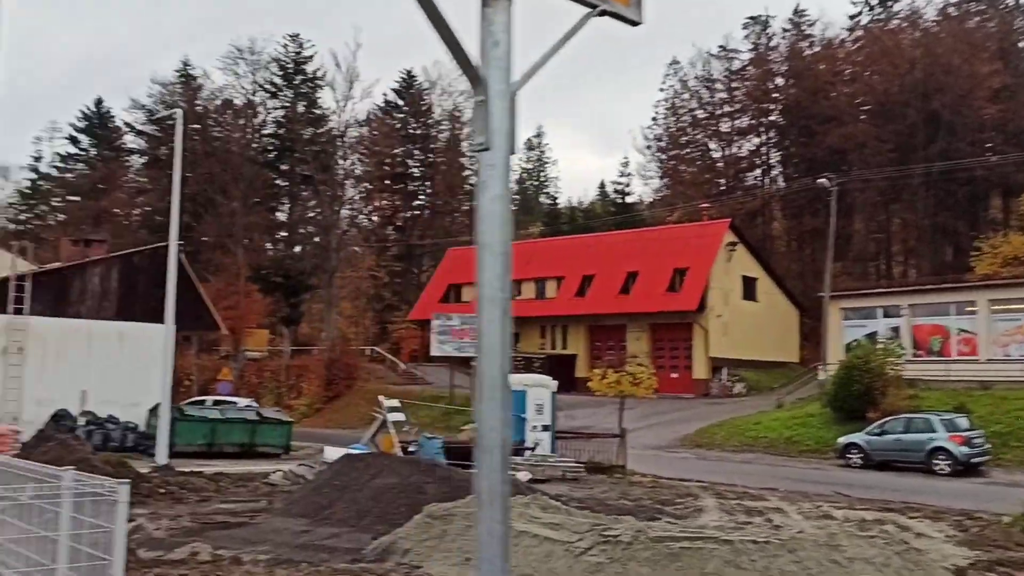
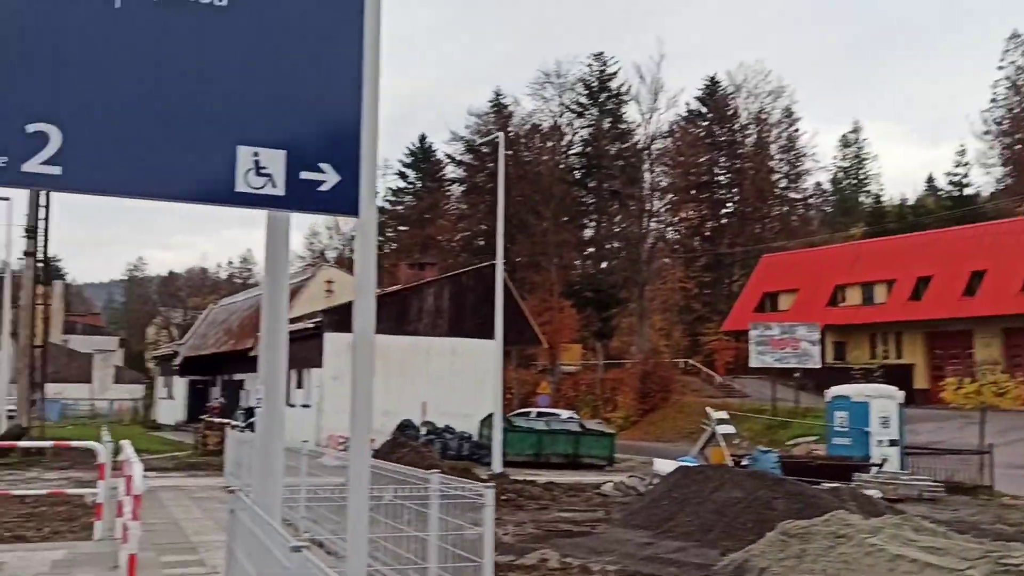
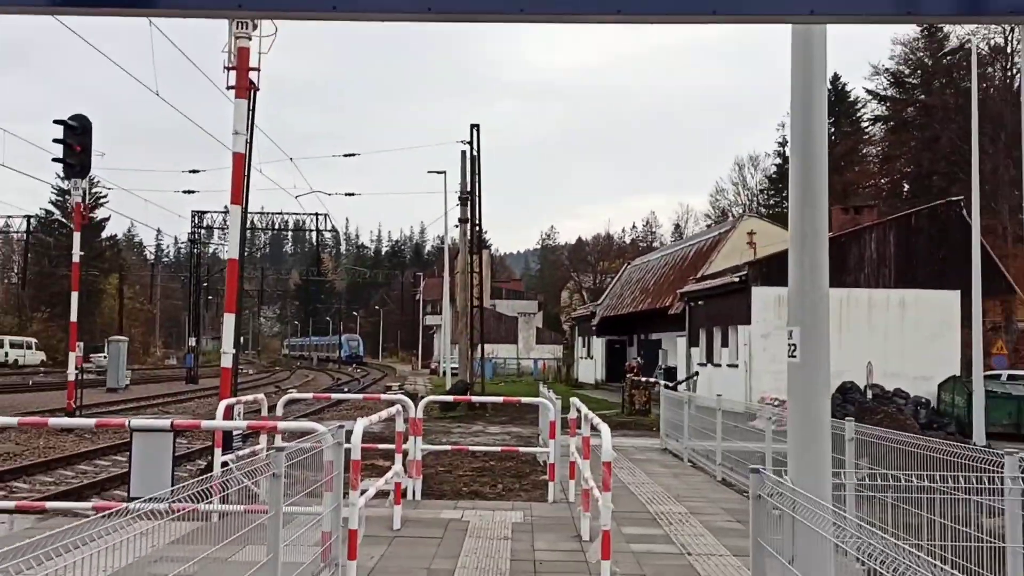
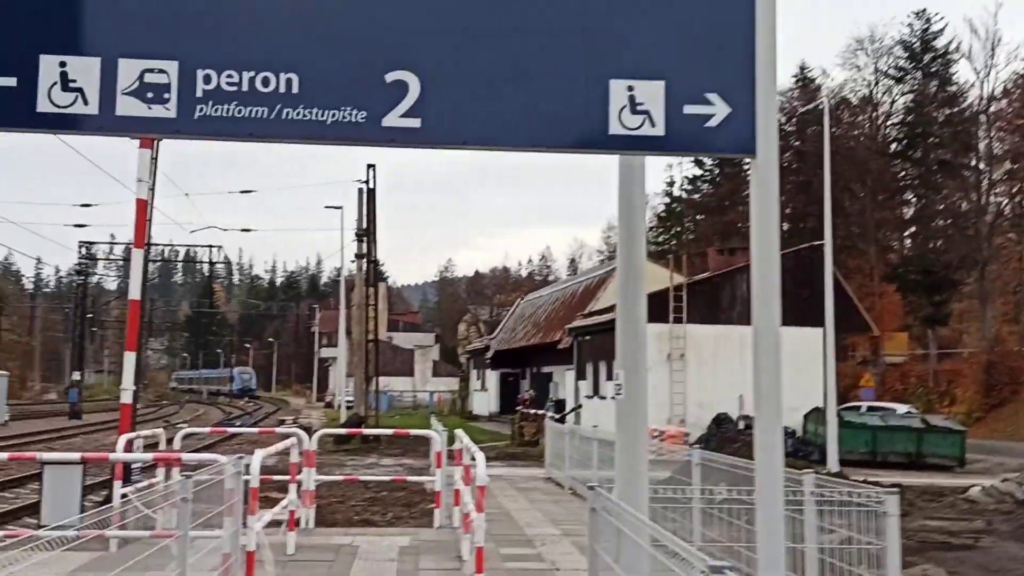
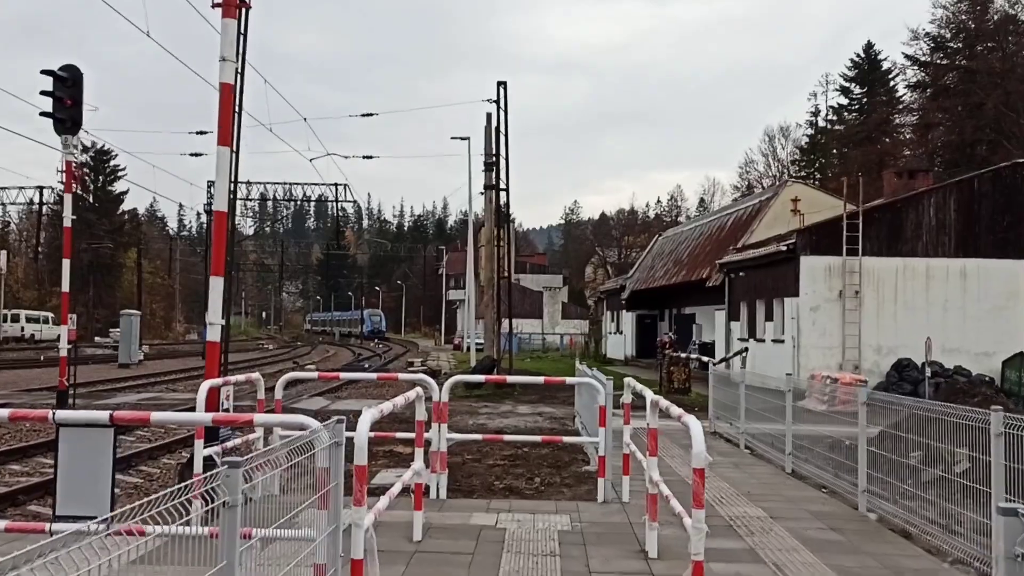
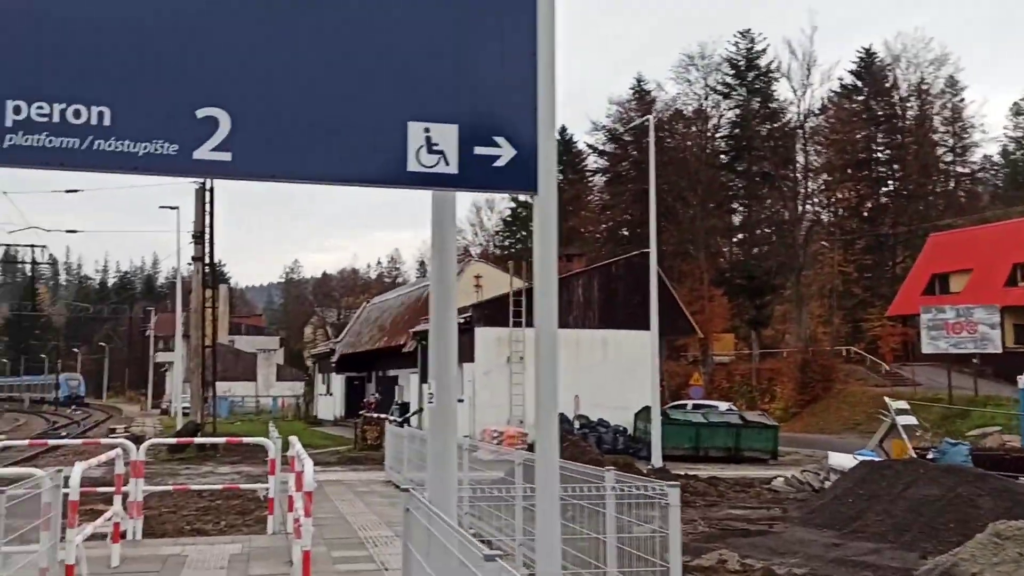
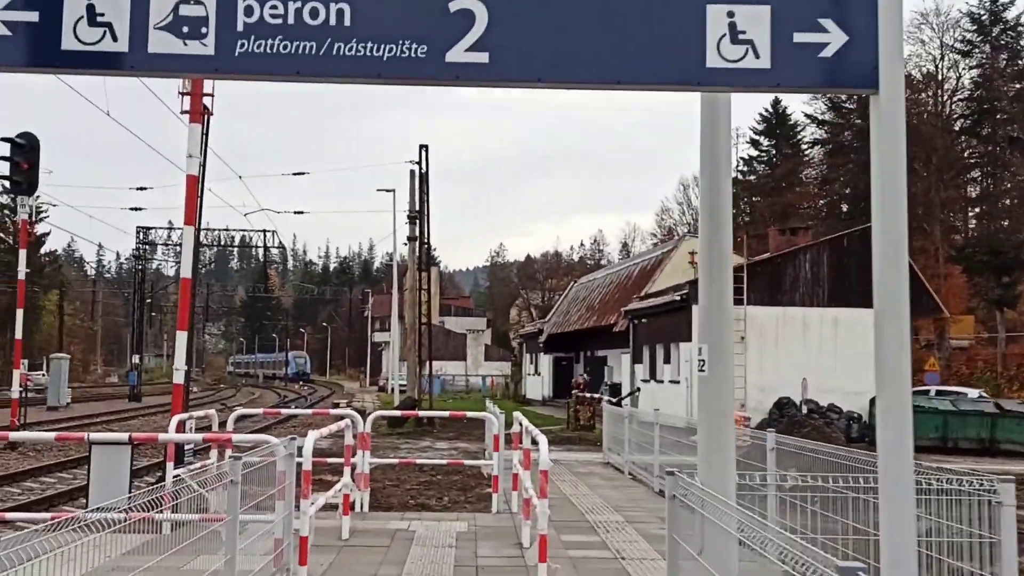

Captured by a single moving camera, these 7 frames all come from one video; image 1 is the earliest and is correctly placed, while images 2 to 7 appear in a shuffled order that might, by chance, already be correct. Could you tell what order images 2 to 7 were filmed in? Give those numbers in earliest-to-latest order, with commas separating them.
2, 6, 4, 7, 3, 5
